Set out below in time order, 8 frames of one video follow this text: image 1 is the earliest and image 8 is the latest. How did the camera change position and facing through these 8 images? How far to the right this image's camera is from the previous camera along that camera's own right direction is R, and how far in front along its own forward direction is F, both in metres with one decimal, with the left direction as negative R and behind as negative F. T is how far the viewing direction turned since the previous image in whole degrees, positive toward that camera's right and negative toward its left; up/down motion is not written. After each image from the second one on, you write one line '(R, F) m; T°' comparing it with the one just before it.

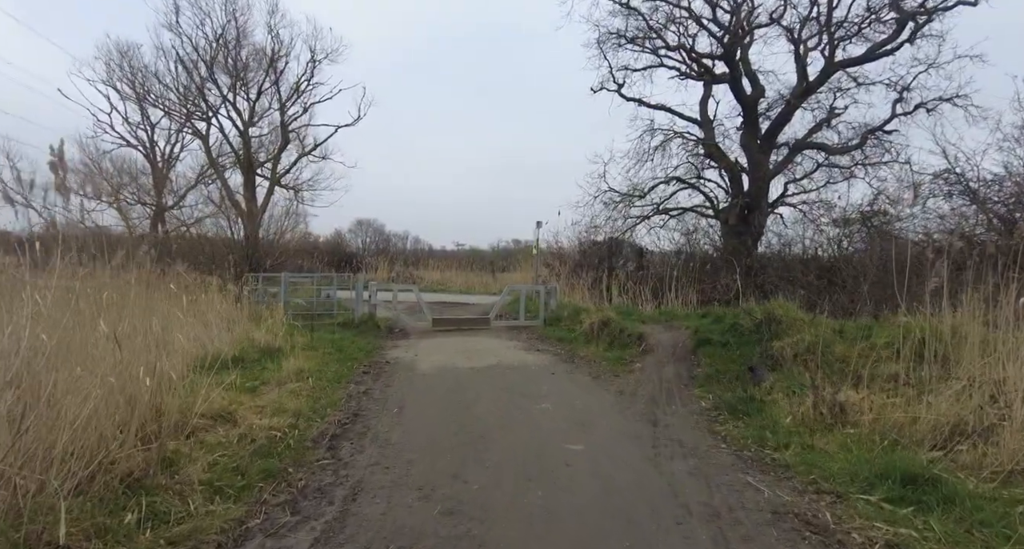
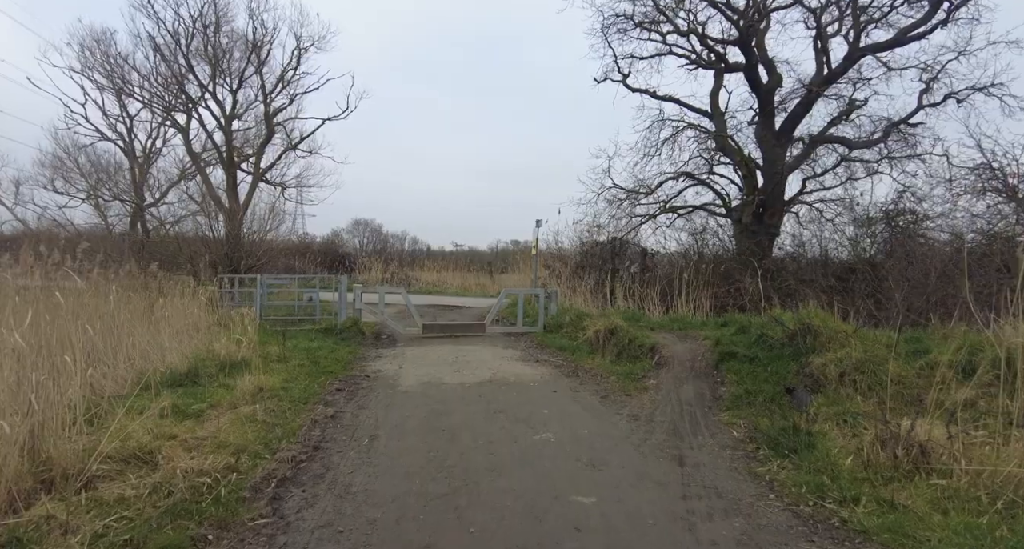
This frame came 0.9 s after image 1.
(0.0, +1.0) m; 0°
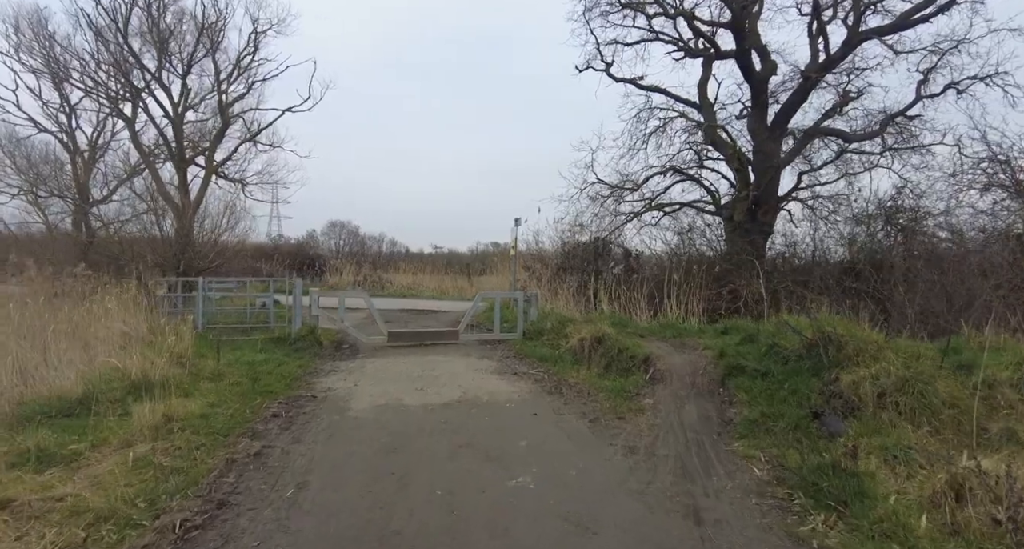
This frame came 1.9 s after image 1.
(+0.1, +1.1) m; +2°
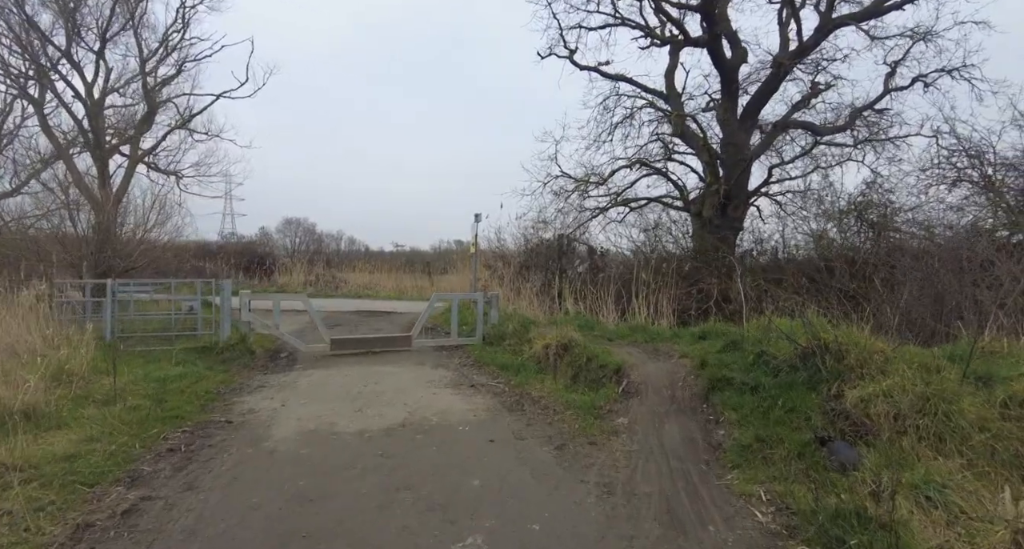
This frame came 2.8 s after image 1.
(+0.1, +0.9) m; +4°
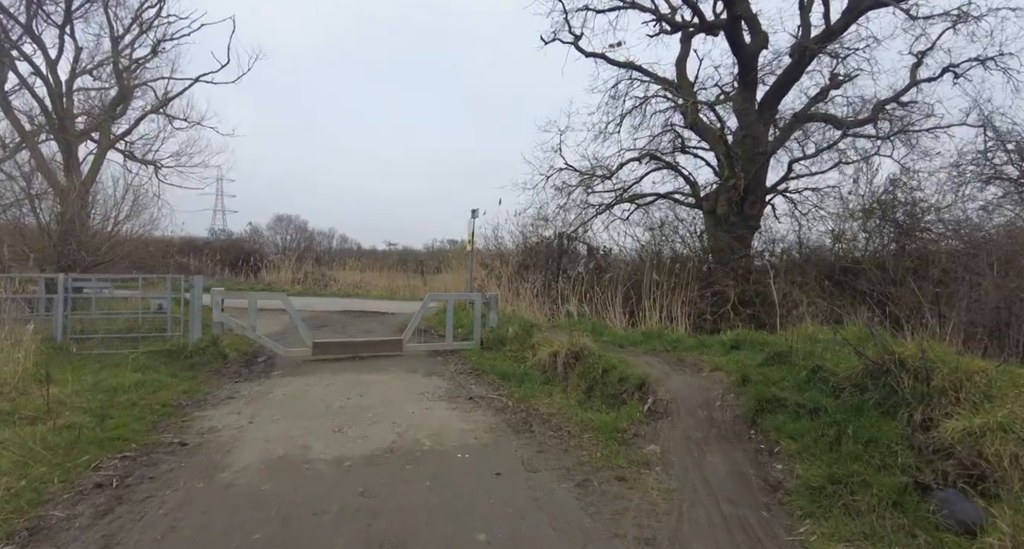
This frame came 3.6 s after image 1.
(-0.2, +0.9) m; +1°
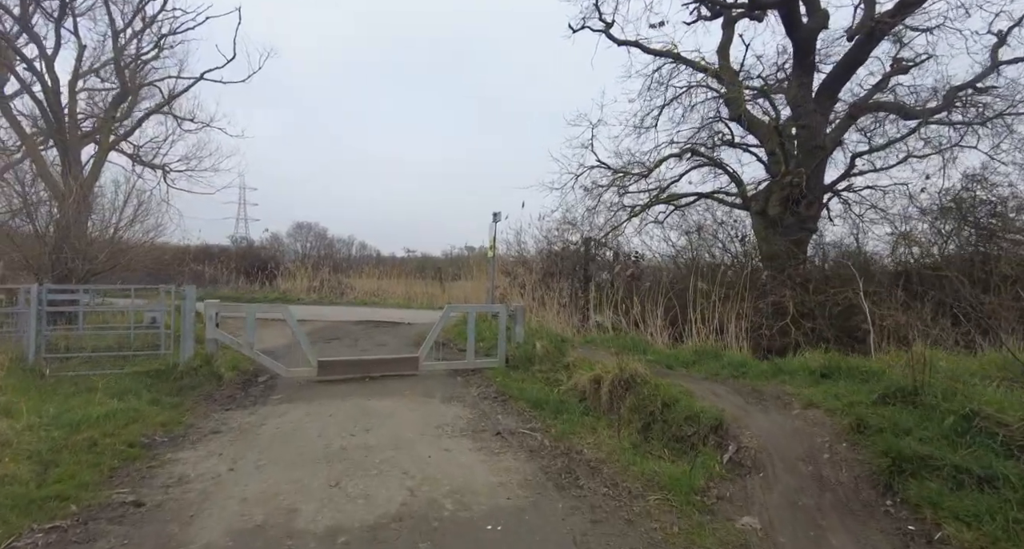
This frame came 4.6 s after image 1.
(-0.2, +1.1) m; -2°
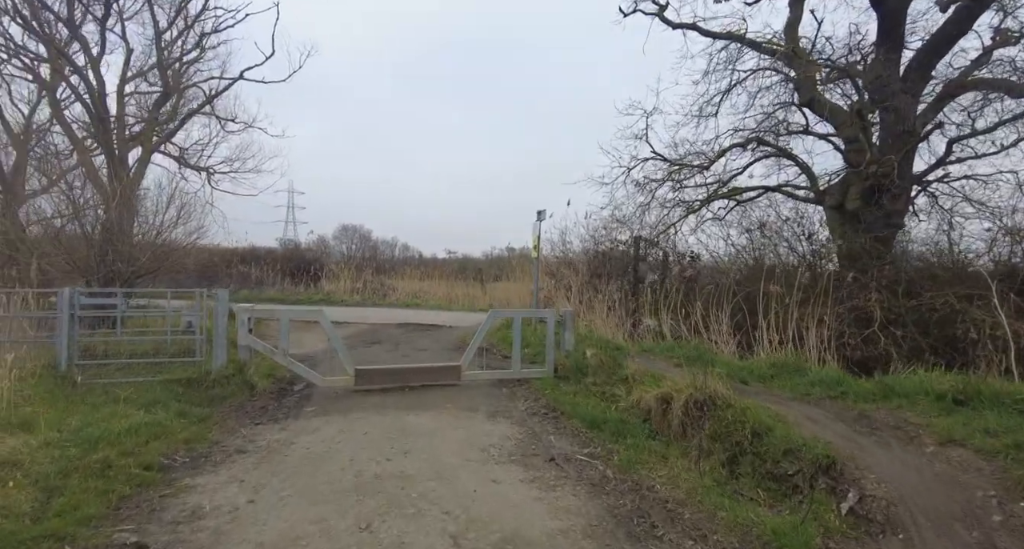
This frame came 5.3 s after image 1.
(-0.2, +0.7) m; -5°
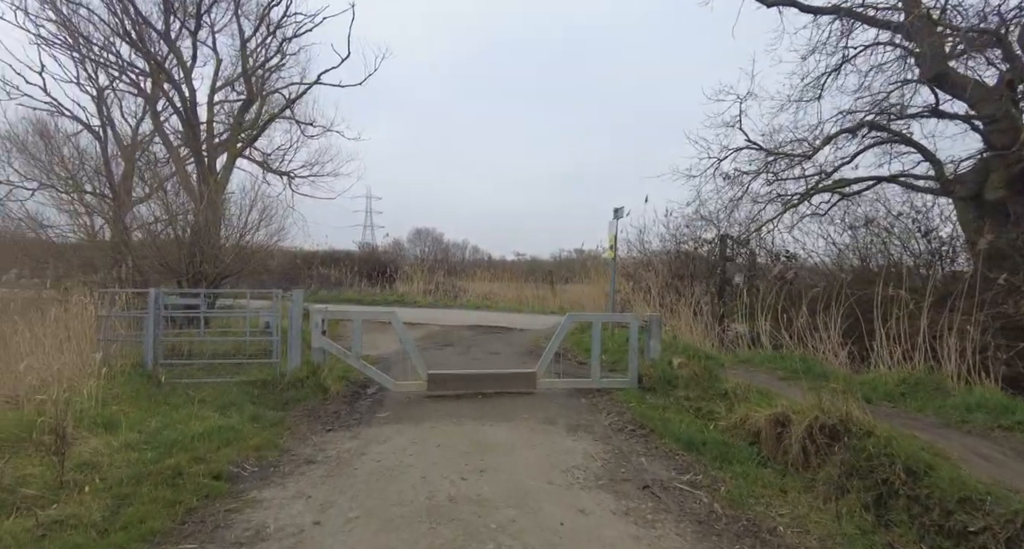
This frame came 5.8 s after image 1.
(-0.2, +0.5) m; -8°
